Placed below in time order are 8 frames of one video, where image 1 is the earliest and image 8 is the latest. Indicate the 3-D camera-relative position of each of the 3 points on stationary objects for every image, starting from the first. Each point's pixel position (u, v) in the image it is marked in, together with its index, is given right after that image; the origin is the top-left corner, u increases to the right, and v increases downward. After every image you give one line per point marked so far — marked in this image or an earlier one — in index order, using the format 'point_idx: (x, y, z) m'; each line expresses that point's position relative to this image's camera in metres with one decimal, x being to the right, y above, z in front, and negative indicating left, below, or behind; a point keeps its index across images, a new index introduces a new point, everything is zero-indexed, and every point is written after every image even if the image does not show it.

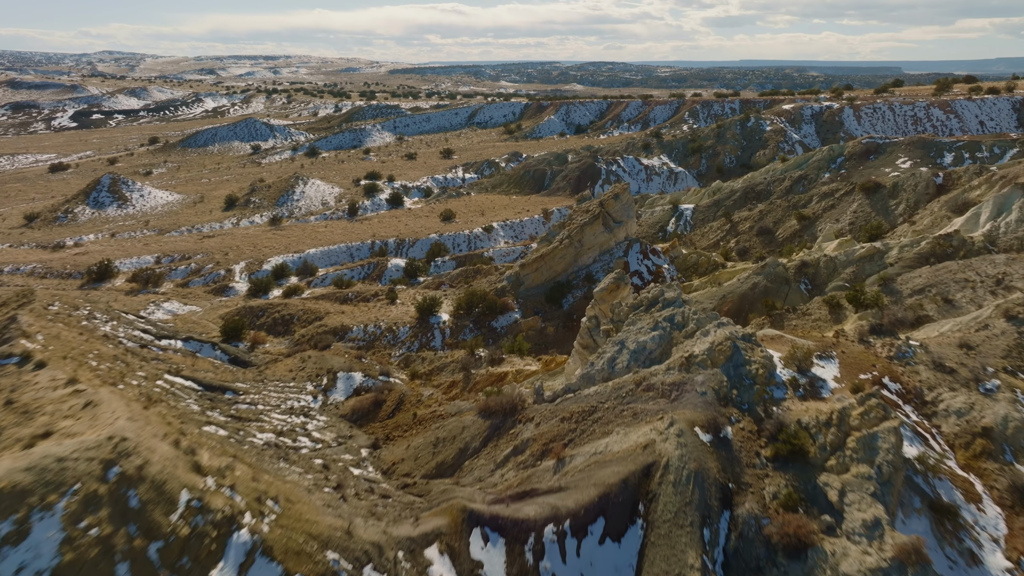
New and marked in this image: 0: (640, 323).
0: (+2.9, -0.8, +17.5) m
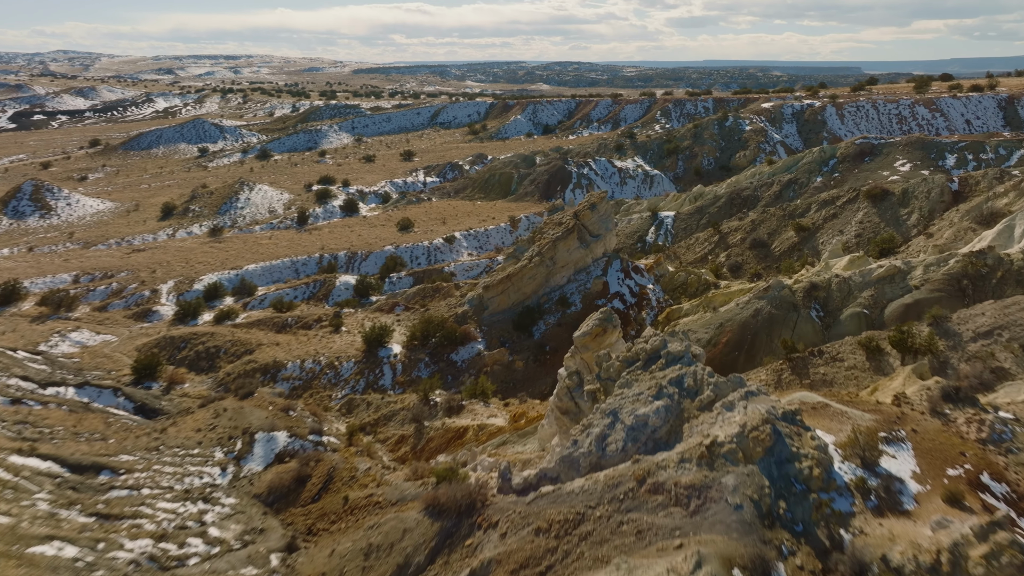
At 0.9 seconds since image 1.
0: (+2.2, -1.7, +13.3) m
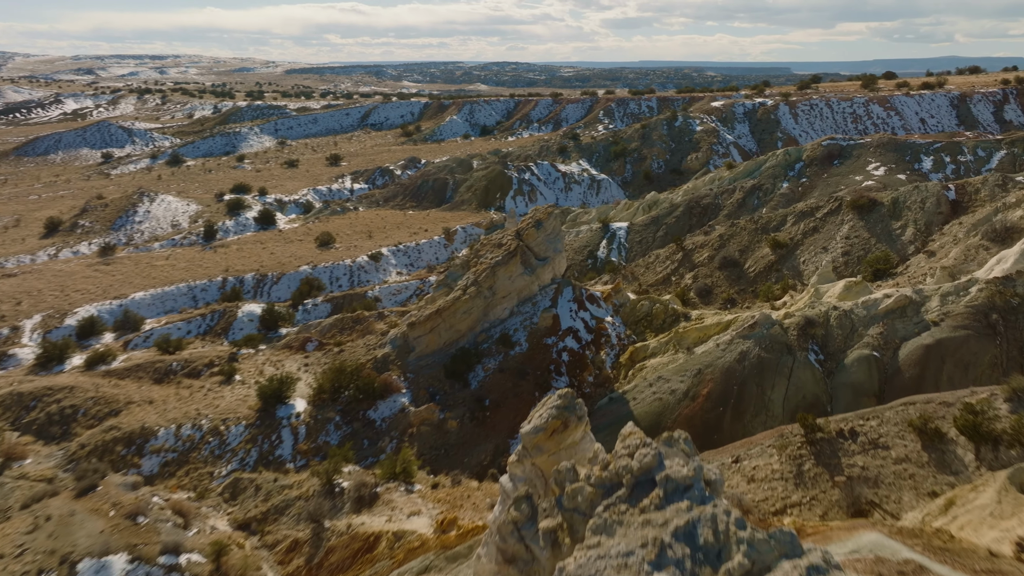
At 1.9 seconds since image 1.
0: (+1.2, -2.7, +8.5) m
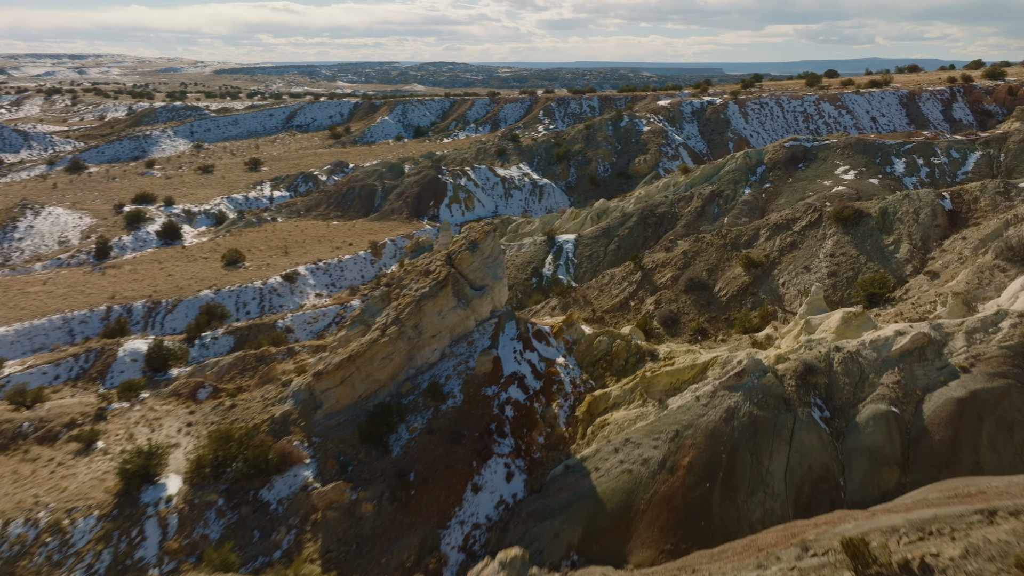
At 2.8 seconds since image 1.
0: (+0.7, -3.6, +4.3) m
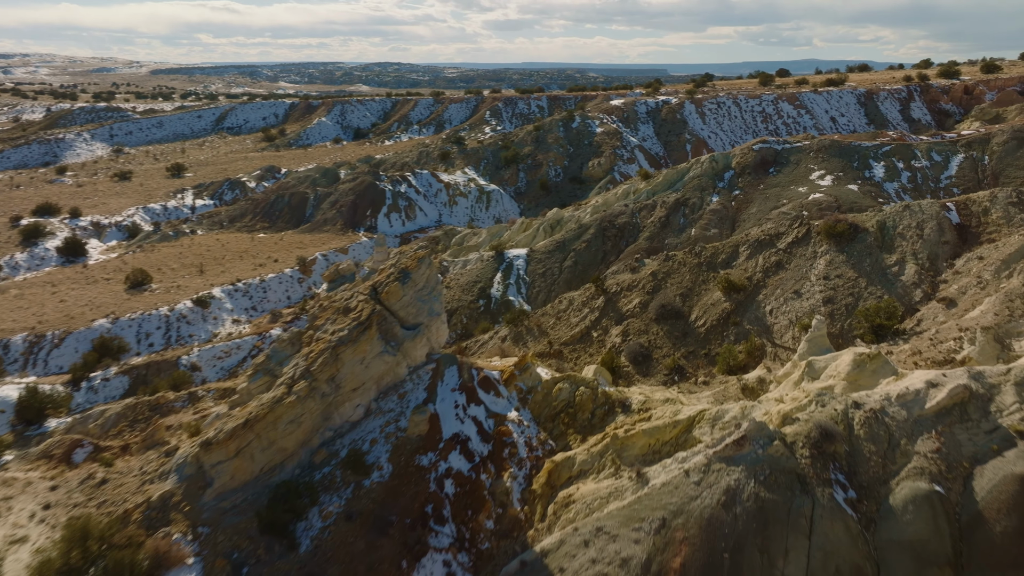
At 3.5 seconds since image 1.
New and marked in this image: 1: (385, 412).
0: (+0.5, -4.4, +0.7) m
1: (-2.7, -2.6, +16.0) m
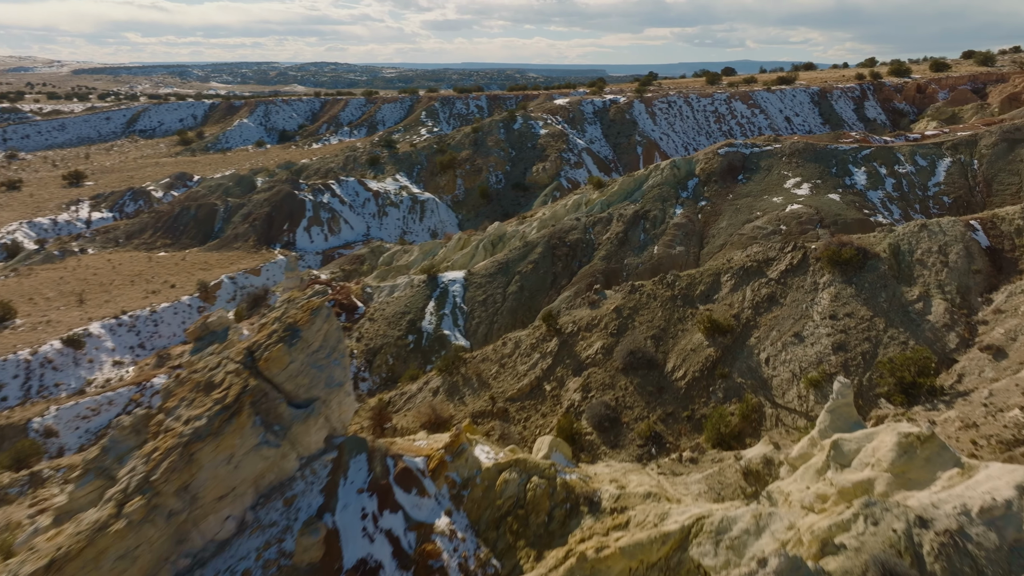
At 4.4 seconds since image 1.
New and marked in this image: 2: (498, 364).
0: (+0.5, -5.4, -3.5) m
1: (-3.7, -3.6, +11.6) m
2: (-0.3, -1.8, +18.6) m
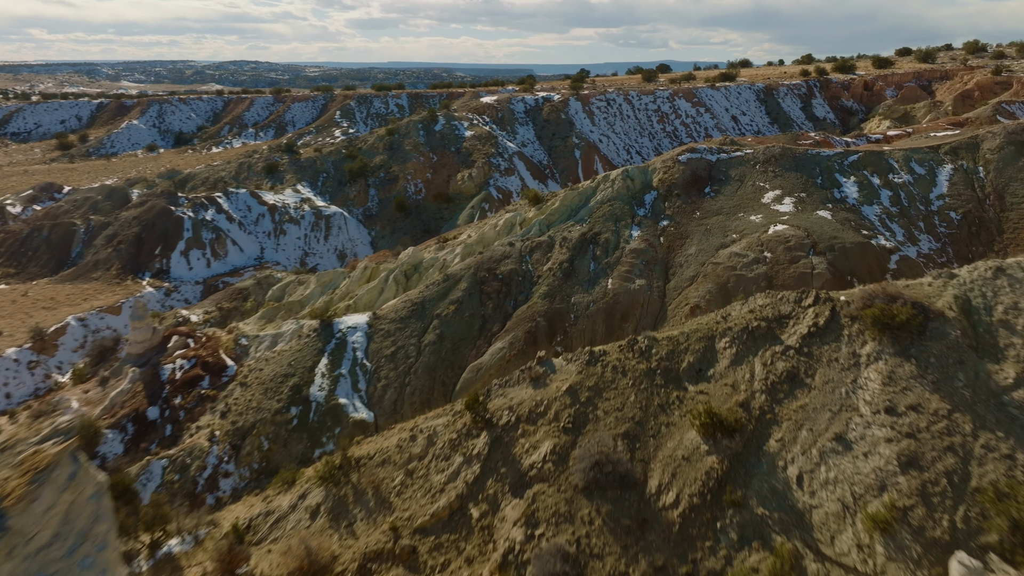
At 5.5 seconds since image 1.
0: (+1.0, -6.6, -8.8) m
1: (-4.6, -4.9, +5.8) m
2: (-1.8, -3.1, +13.1) m
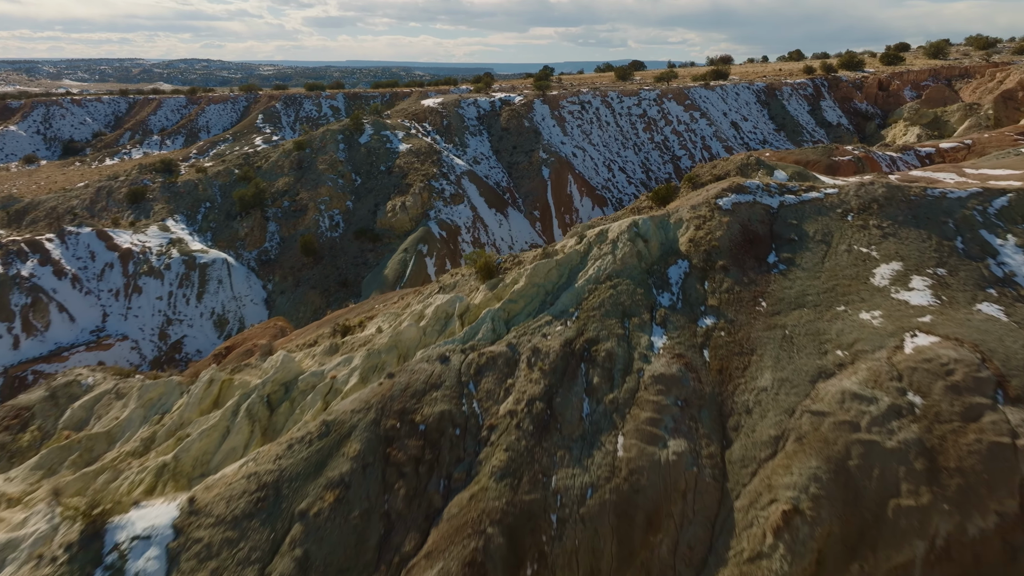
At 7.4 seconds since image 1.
0: (+1.5, -8.9, -17.9) m
1: (-4.8, -7.3, -3.5) m
2: (-2.4, -5.5, +3.9) m
